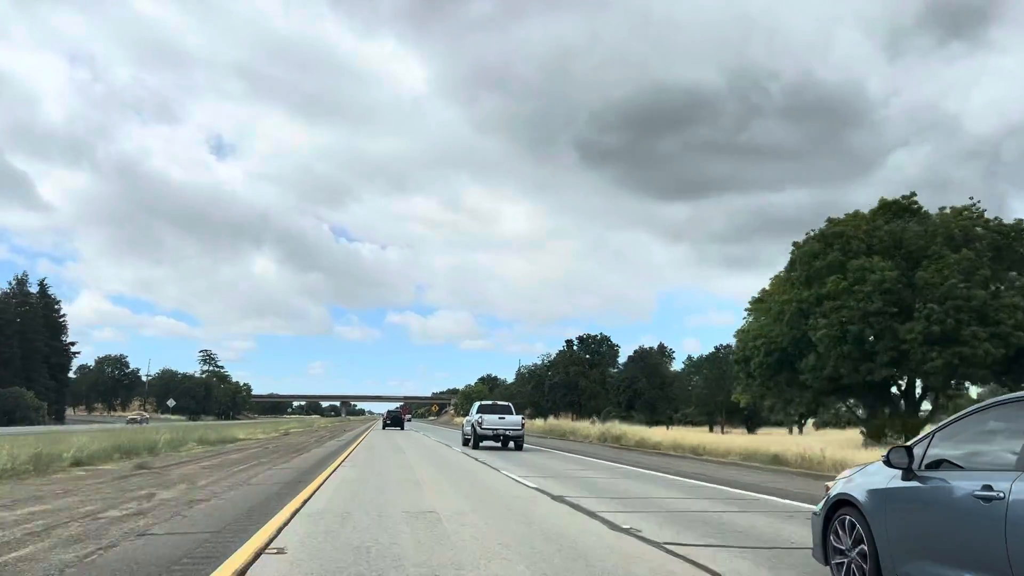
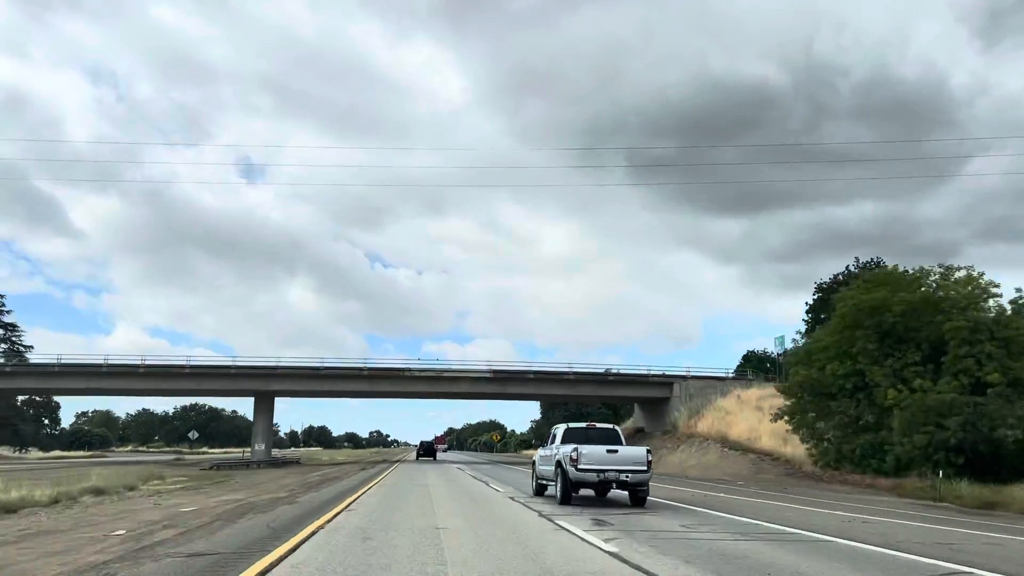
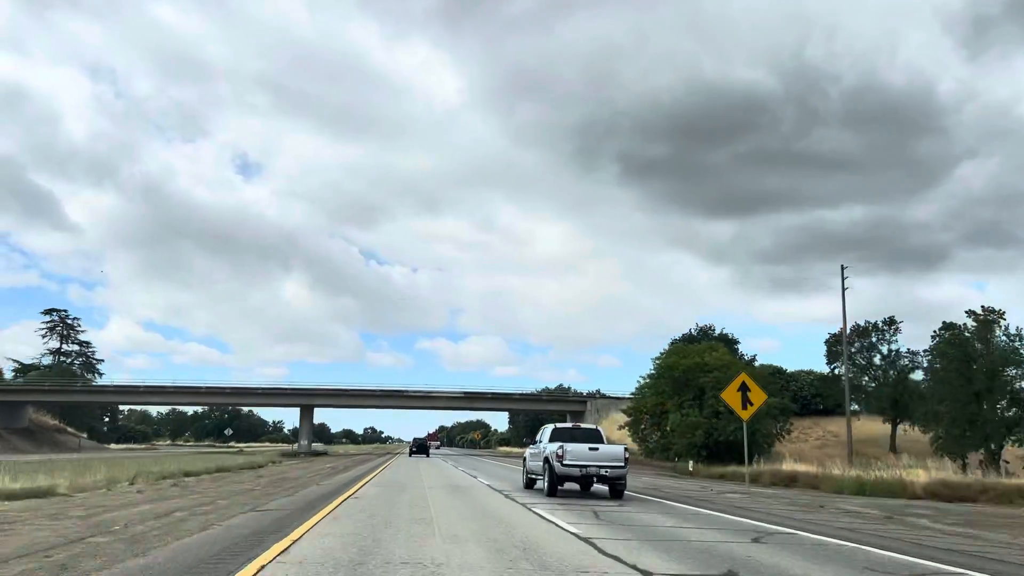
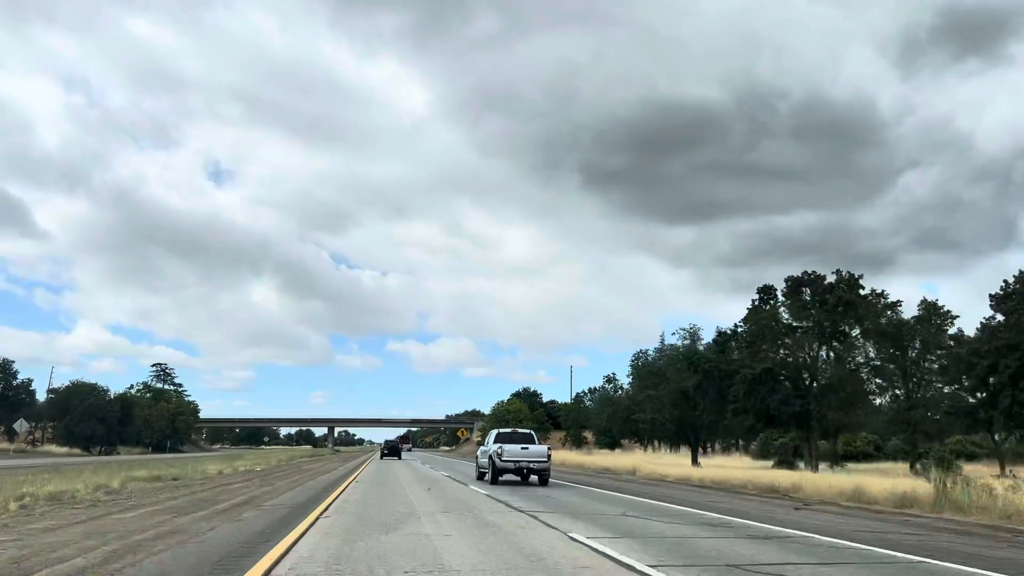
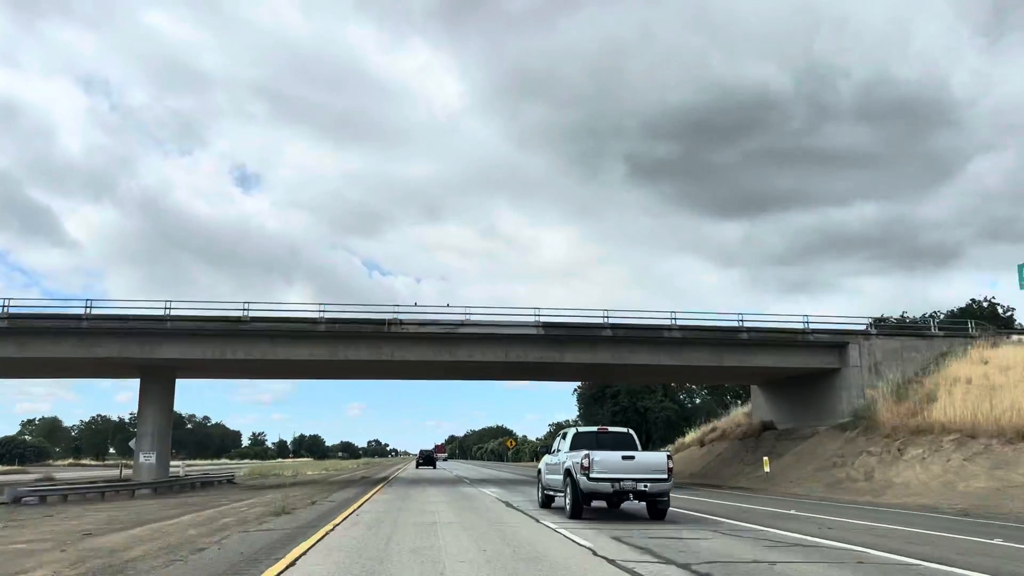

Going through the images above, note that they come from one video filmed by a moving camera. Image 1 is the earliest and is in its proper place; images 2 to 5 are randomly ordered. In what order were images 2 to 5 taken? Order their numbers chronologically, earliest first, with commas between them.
4, 3, 2, 5
